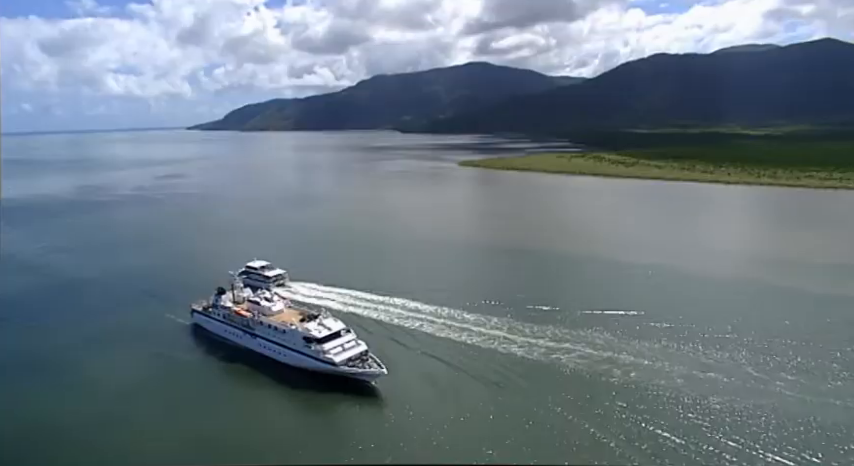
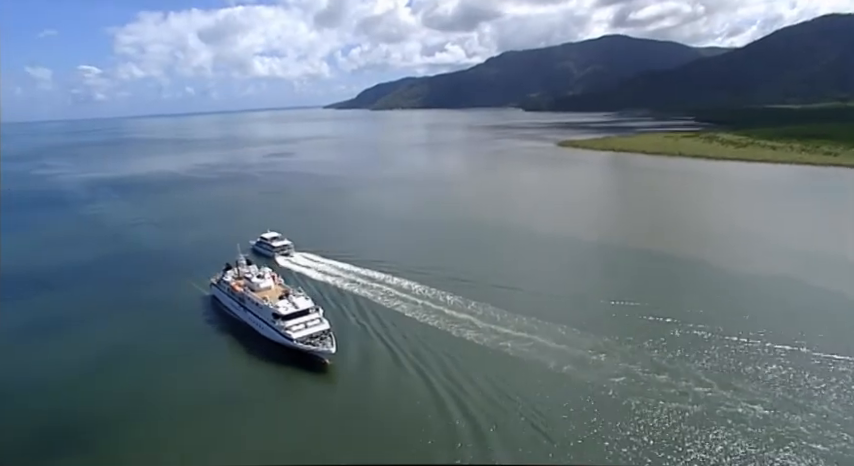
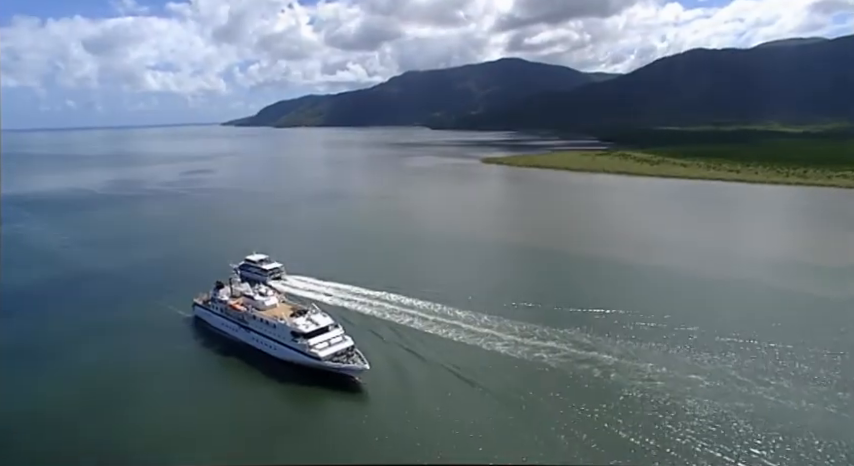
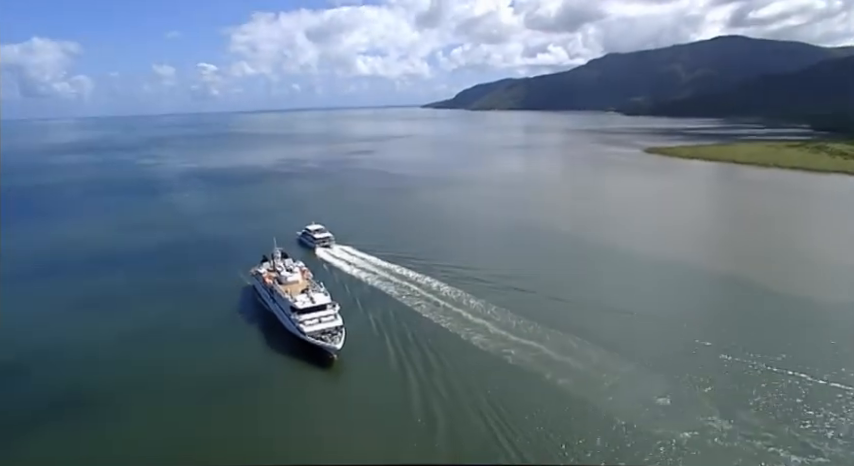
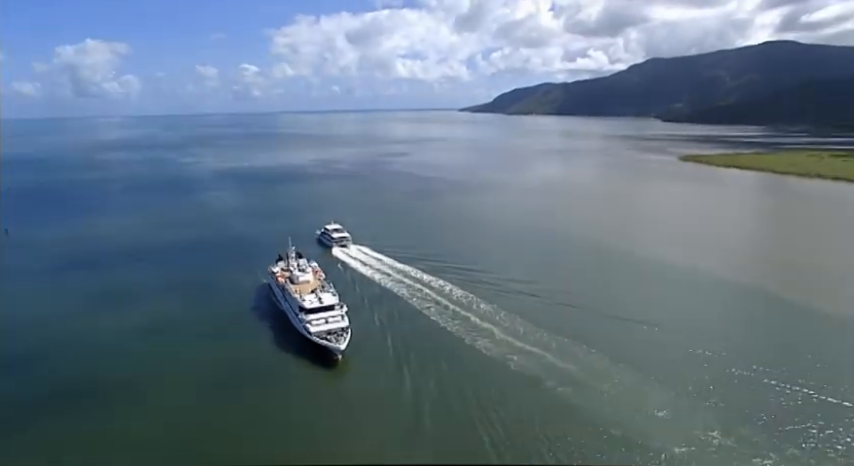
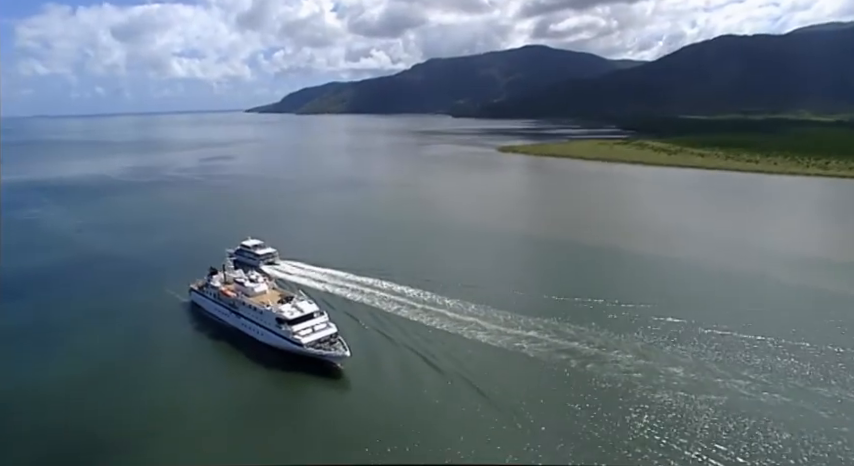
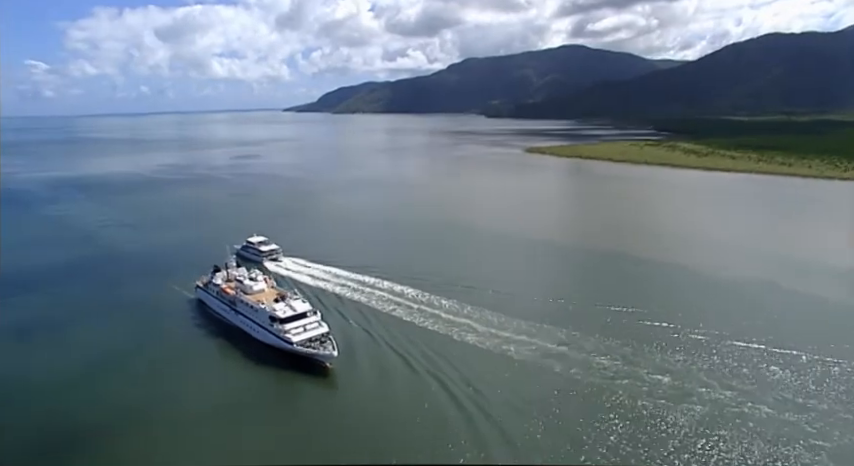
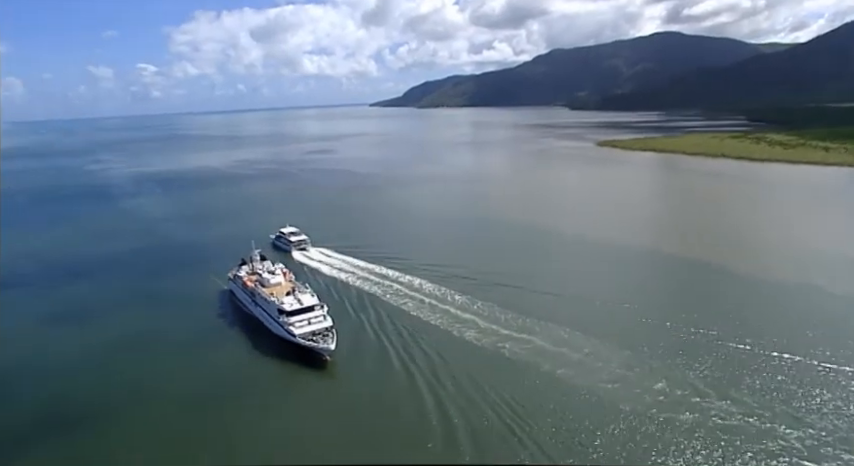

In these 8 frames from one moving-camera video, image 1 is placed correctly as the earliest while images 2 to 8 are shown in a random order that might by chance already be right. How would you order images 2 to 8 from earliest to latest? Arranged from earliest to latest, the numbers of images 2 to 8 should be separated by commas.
3, 6, 7, 2, 8, 4, 5
